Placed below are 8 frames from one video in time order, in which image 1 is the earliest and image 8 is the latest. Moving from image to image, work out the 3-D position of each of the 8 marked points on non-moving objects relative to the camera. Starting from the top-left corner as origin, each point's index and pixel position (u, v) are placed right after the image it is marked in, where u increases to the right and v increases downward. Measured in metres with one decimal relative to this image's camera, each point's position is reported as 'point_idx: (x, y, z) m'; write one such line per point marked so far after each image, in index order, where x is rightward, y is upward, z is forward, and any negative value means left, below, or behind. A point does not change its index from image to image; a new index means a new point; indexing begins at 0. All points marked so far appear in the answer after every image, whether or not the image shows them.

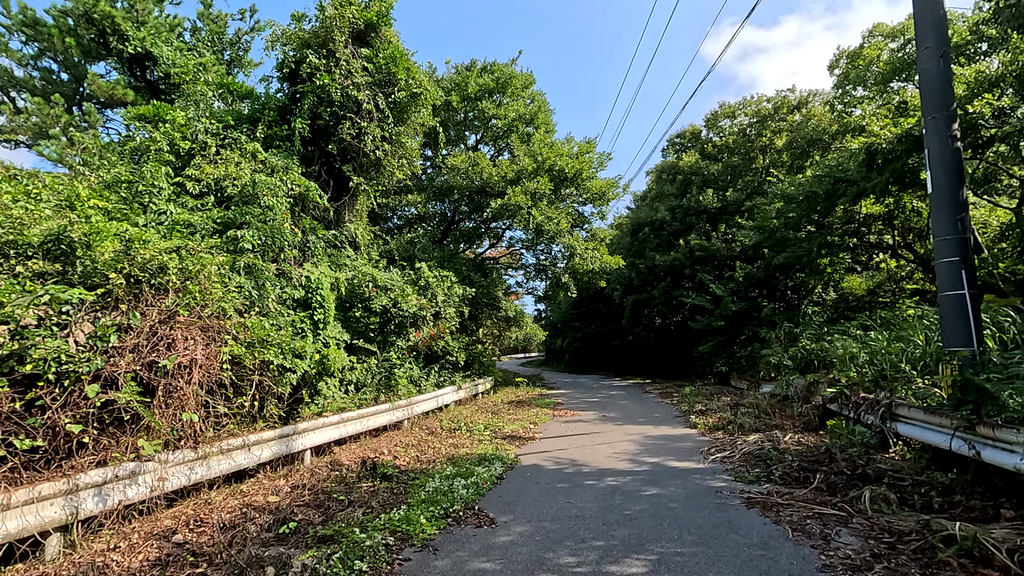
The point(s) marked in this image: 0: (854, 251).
0: (+8.0, +0.9, +12.5) m
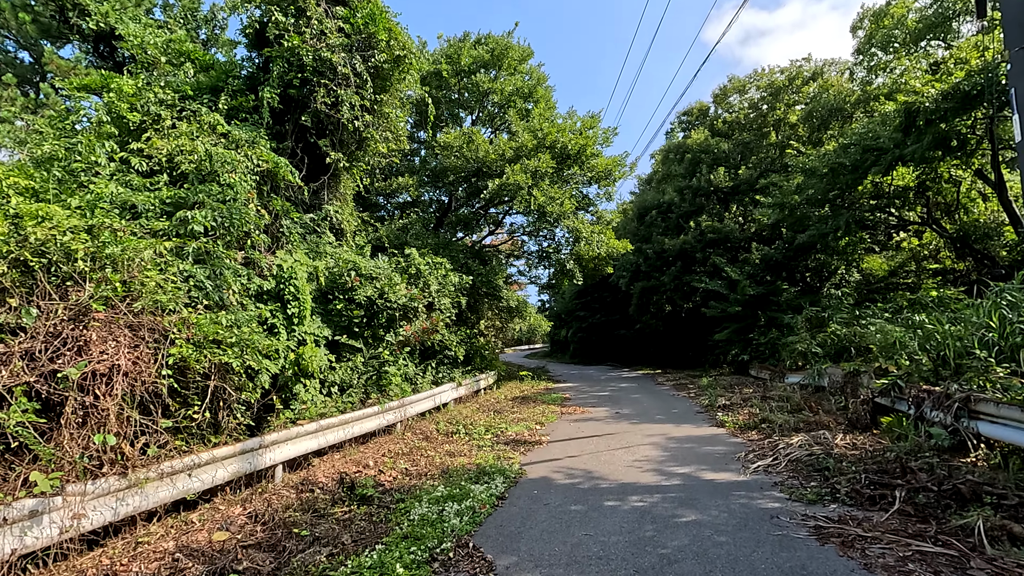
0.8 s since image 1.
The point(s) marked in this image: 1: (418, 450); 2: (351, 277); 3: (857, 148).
0: (+8.0, +1.3, +11.6) m
1: (-1.1, -1.9, +6.2) m
2: (-2.1, +0.2, +7.0) m
3: (+6.6, +2.7, +10.1) m
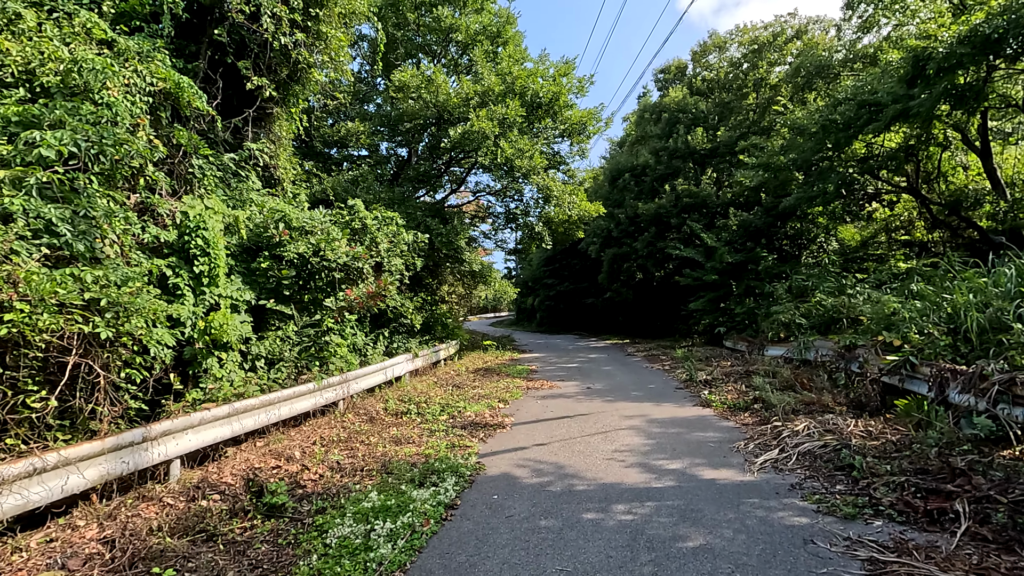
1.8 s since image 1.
0: (+7.3, +2.0, +11.0) m
1: (-1.5, -1.5, +5.3) m
2: (-2.5, +0.6, +5.8) m
3: (+6.0, +3.2, +9.3) m
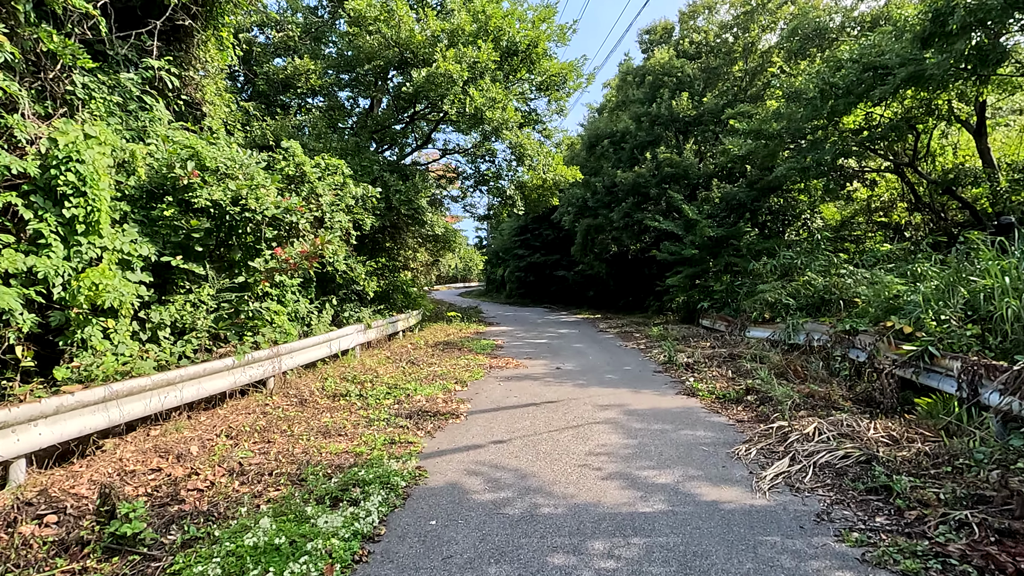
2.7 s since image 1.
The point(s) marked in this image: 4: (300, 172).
0: (+6.7, +2.3, +10.4) m
1: (-1.9, -1.1, +4.3) m
2: (-2.9, +1.1, +4.7) m
3: (+5.5, +3.6, +8.6) m
4: (-2.3, +1.3, +5.8) m
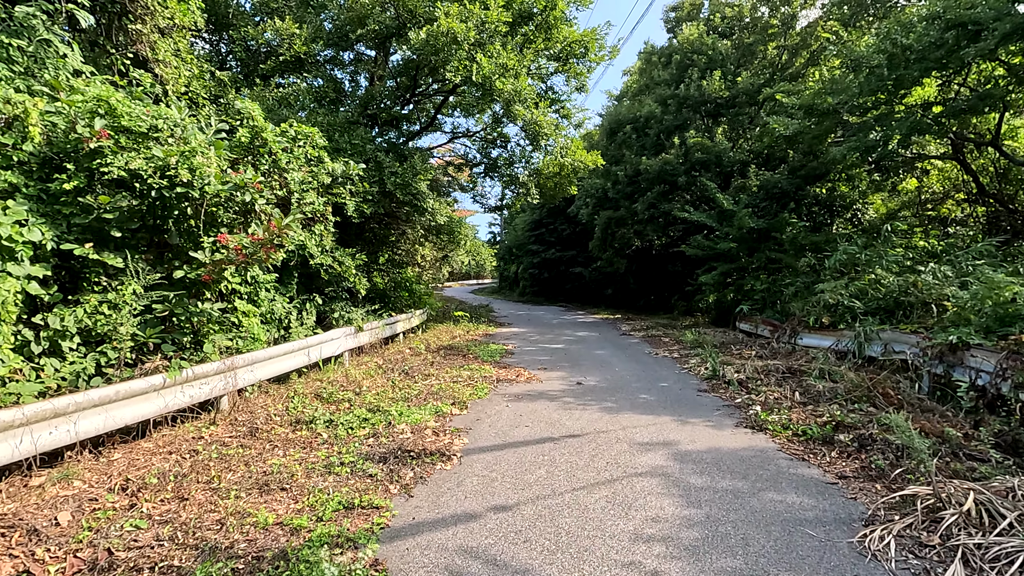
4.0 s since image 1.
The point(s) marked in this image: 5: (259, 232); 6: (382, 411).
0: (+7.0, +2.3, +9.0) m
1: (-1.9, -1.1, +3.2) m
2: (-2.8, +1.1, +3.6) m
3: (+5.7, +3.6, +7.2) m
4: (-2.2, +1.3, +4.7) m
5: (-2.1, +0.5, +4.4) m
6: (-1.1, -1.0, +4.5) m
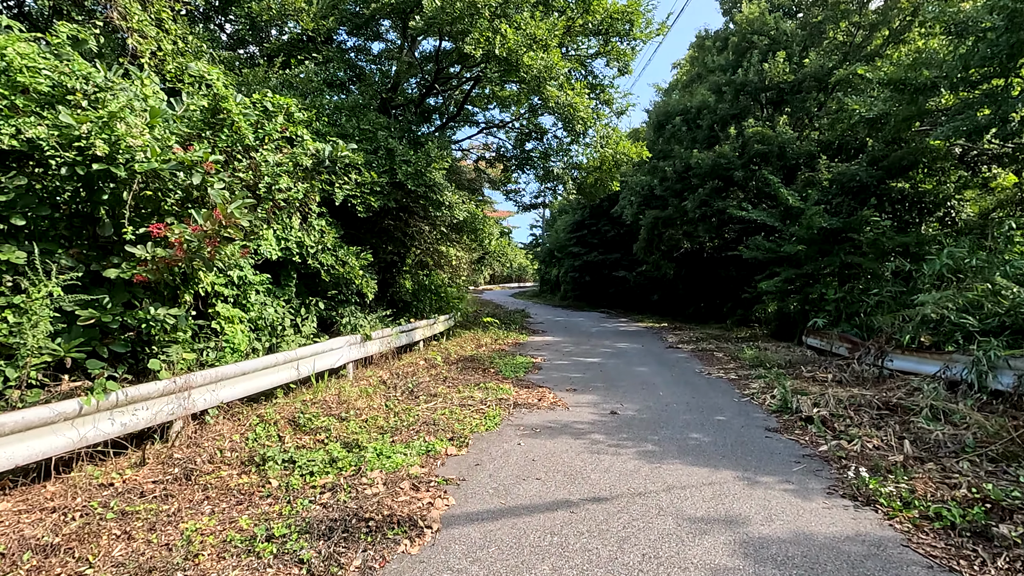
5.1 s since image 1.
0: (+7.4, +2.2, +7.5) m
1: (-1.9, -1.1, +2.4) m
2: (-2.8, +1.1, +2.9) m
3: (+6.0, +3.4, +5.8) m
4: (-2.1, +1.3, +3.9) m
5: (-2.0, +0.4, +3.5) m
6: (-1.0, -1.1, +3.6) m
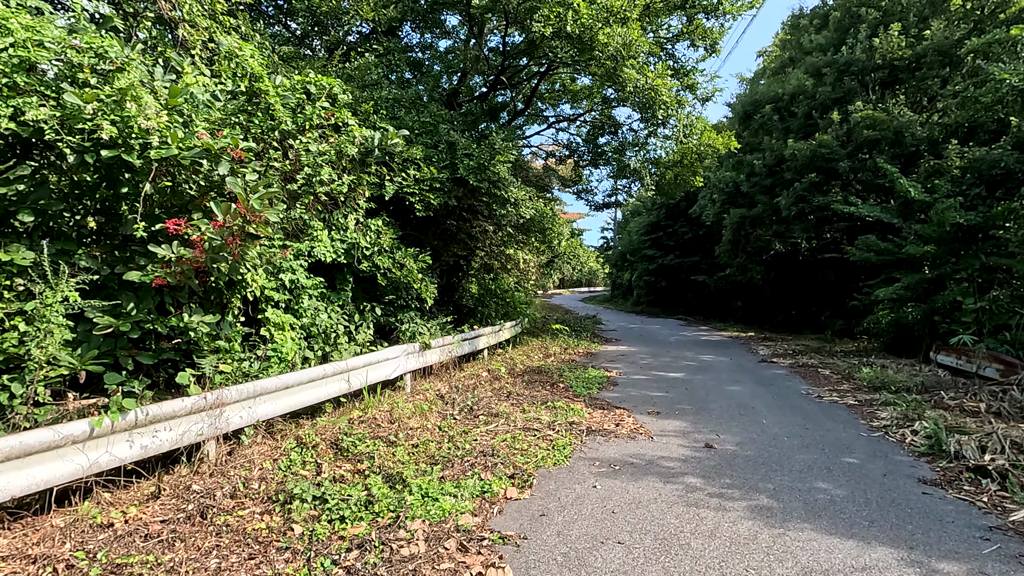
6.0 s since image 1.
0: (+8.3, +2.1, +5.8) m
1: (-1.6, -1.1, +1.9) m
2: (-2.4, +1.0, +2.6) m
3: (+6.7, +3.3, +4.3) m
4: (-1.6, +1.2, +3.5) m
5: (-1.6, +0.4, +3.1) m
6: (-0.6, -1.1, +3.0) m
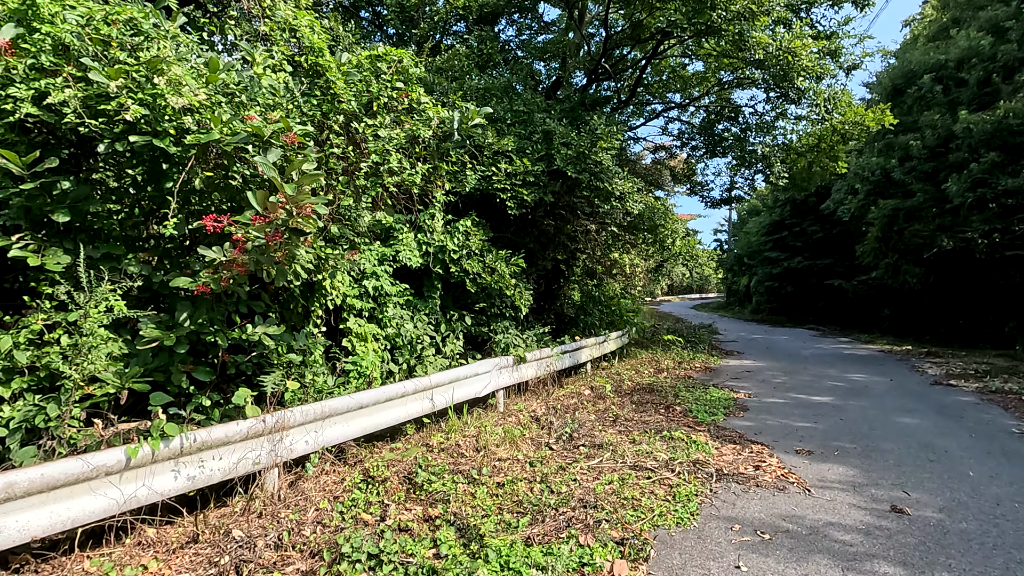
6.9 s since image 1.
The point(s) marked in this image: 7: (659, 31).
0: (+9.1, +2.1, +3.4) m
1: (-1.3, -1.2, +1.5) m
2: (-2.0, +1.0, +2.3) m
3: (+7.3, +3.3, +2.3) m
4: (-1.1, +1.2, +3.0) m
5: (-1.1, +0.4, +2.7) m
6: (-0.1, -1.1, +2.4) m
7: (+1.3, +3.0, +5.6) m
